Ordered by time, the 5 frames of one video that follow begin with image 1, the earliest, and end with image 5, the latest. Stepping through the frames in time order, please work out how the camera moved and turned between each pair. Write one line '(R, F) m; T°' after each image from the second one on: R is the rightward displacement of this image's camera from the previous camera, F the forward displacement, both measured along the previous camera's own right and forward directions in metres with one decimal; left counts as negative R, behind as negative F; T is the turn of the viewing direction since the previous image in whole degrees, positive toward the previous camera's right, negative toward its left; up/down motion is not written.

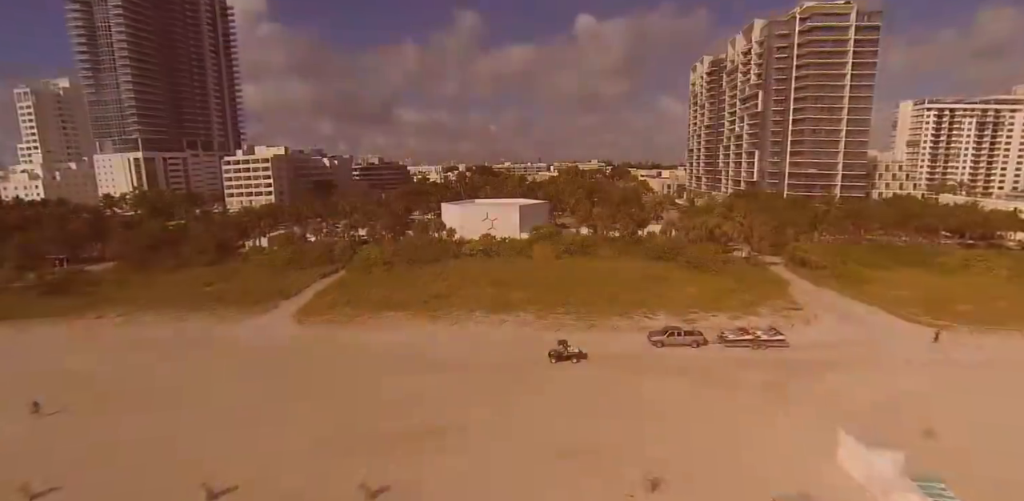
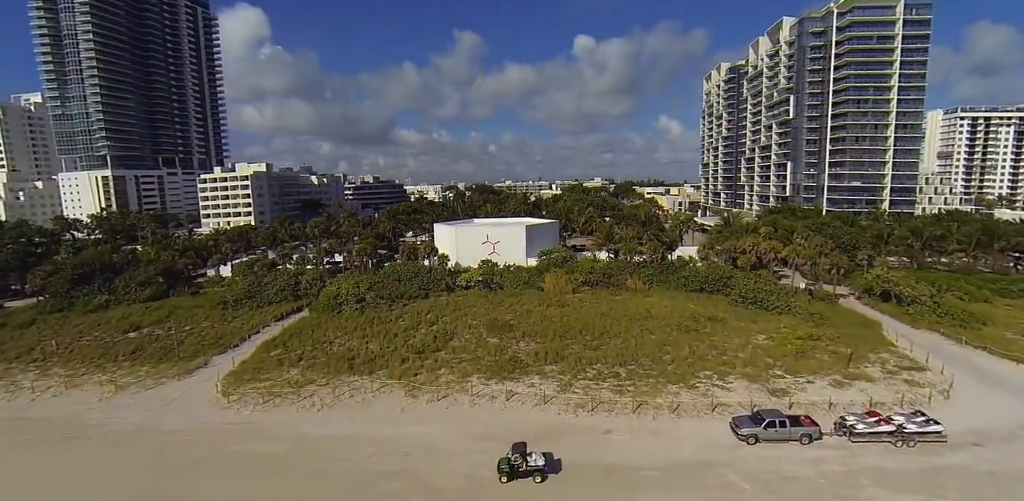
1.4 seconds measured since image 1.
(-0.5, +10.1) m; 0°
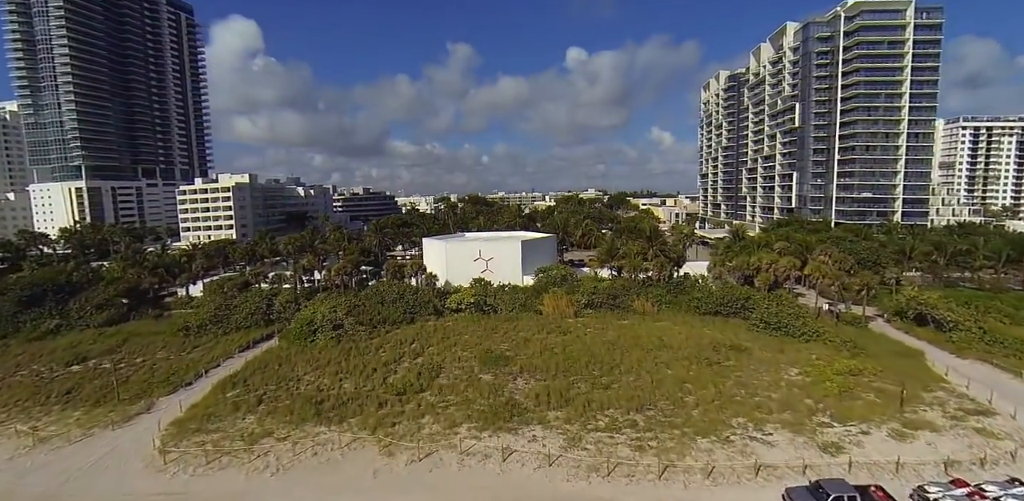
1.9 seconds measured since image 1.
(-0.1, +4.0) m; +1°
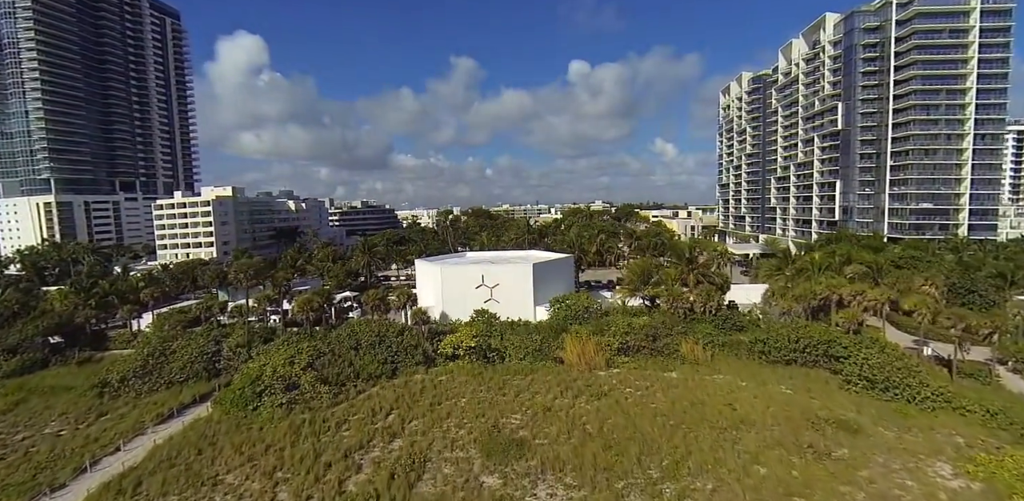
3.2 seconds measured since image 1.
(-0.4, +8.7) m; 0°
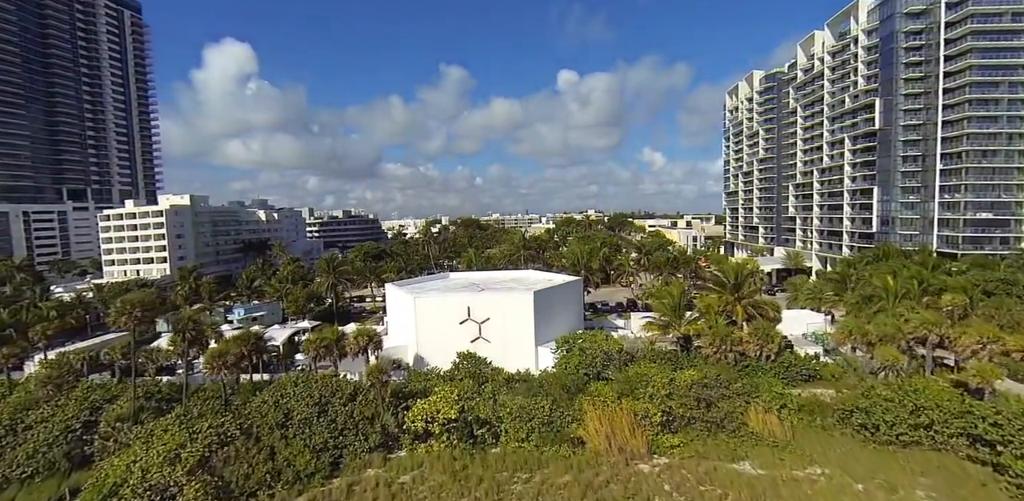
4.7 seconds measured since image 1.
(-0.3, +9.2) m; +1°
